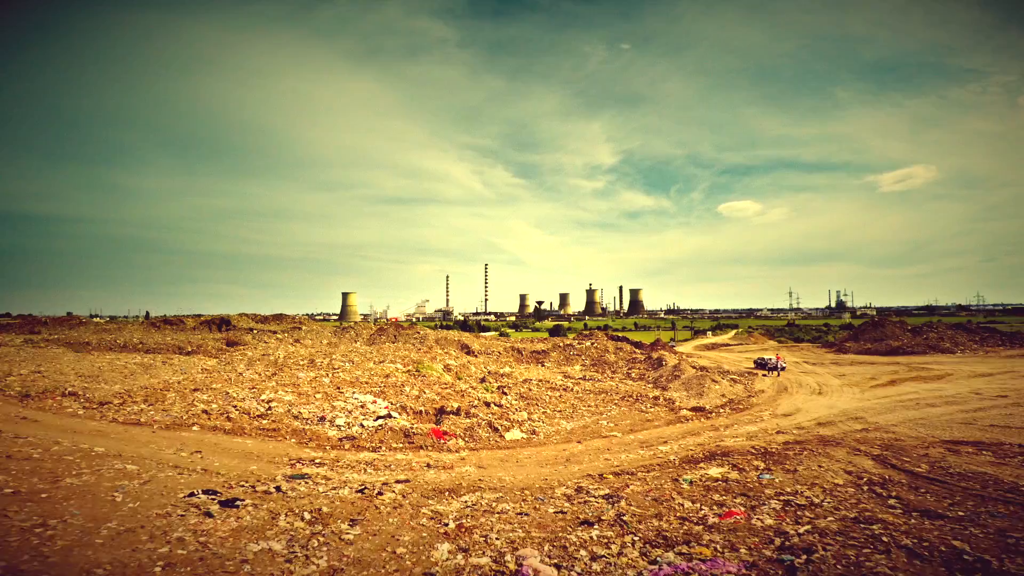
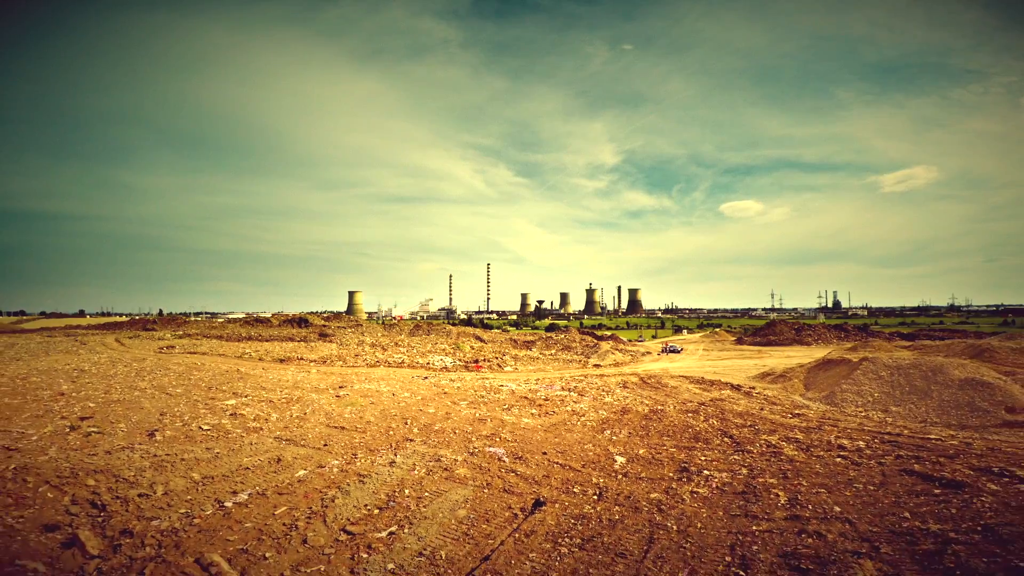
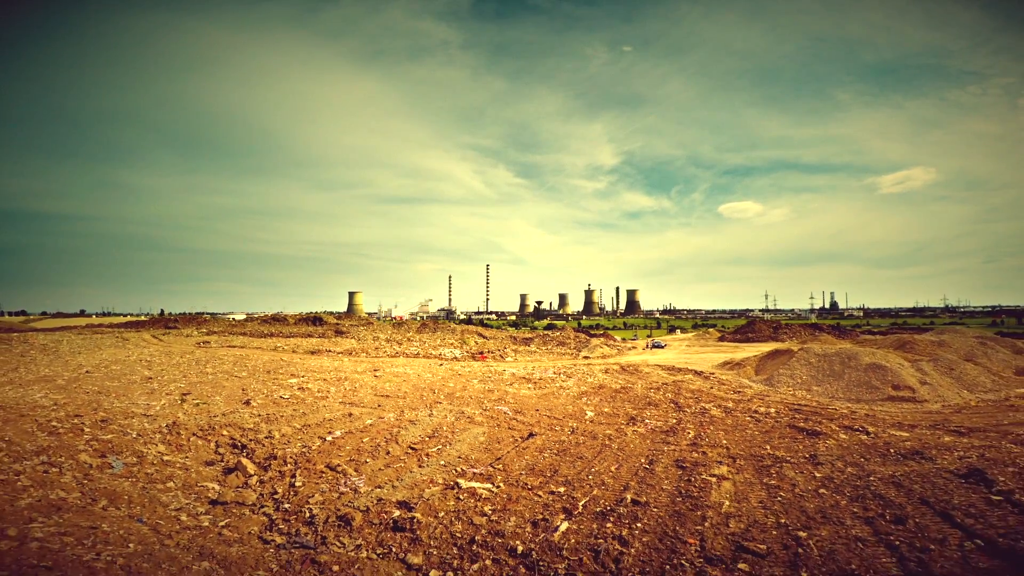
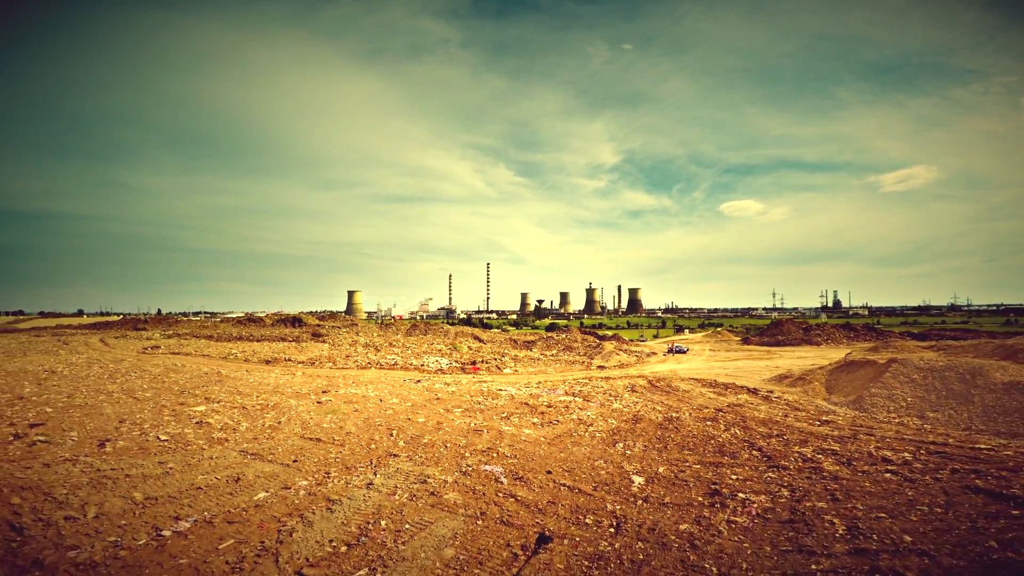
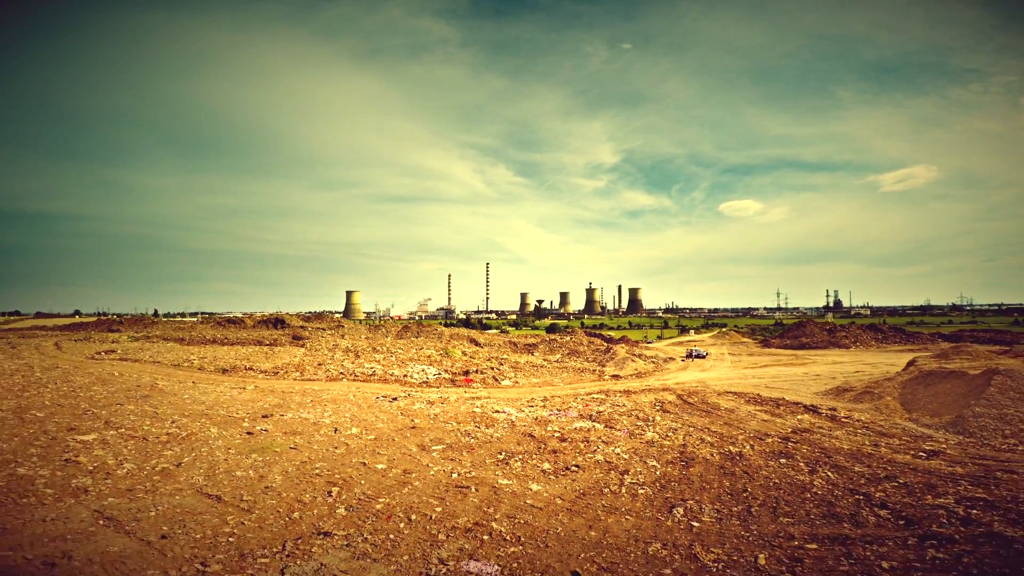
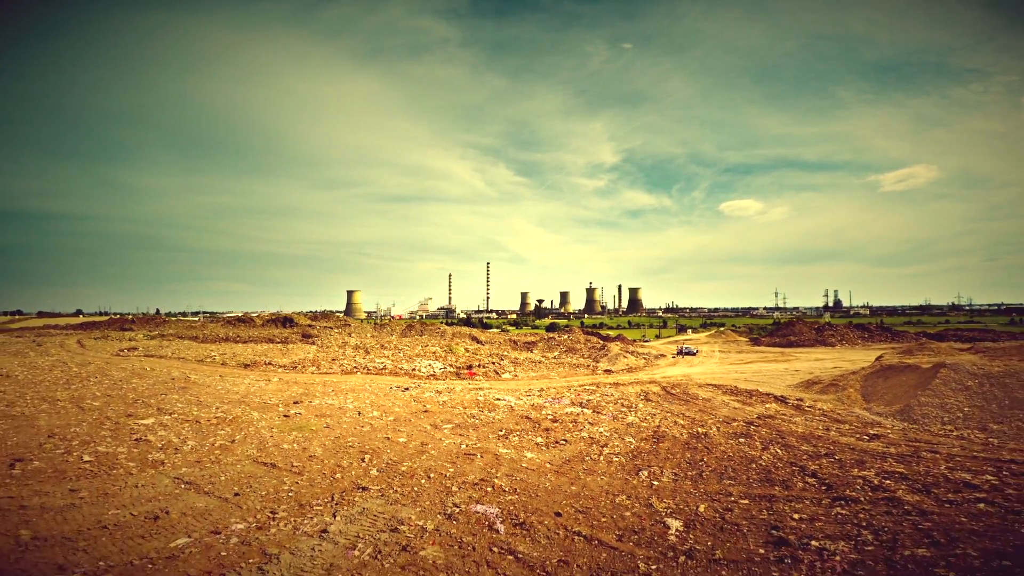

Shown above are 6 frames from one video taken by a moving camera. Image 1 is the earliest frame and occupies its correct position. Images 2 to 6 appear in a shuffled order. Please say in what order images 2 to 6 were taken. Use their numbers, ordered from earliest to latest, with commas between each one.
5, 6, 4, 2, 3
